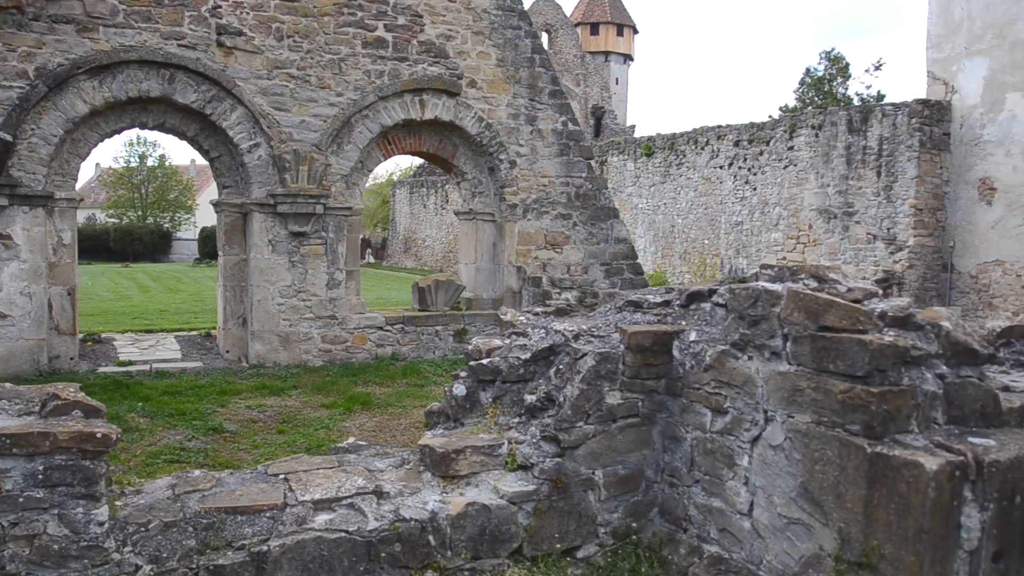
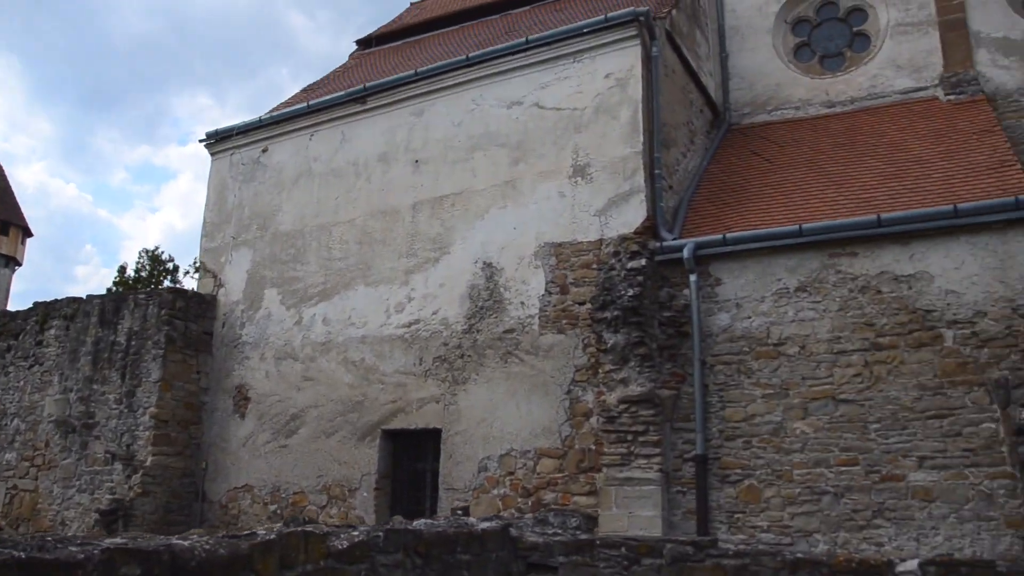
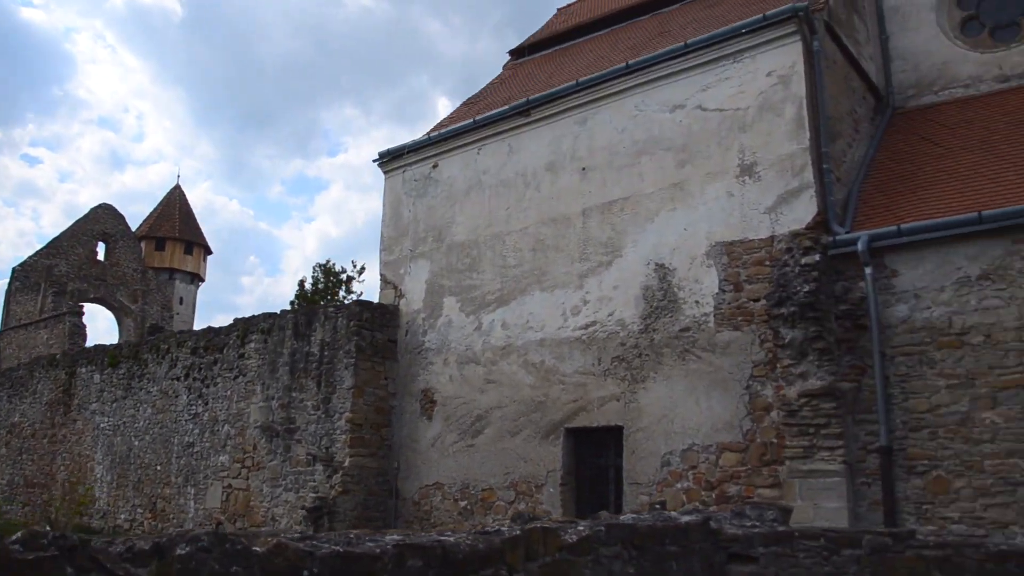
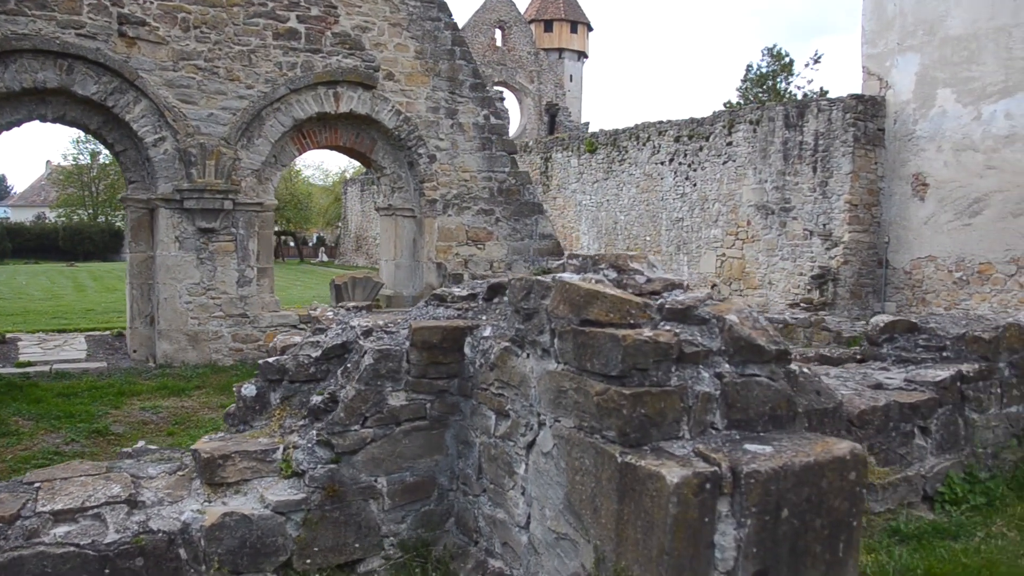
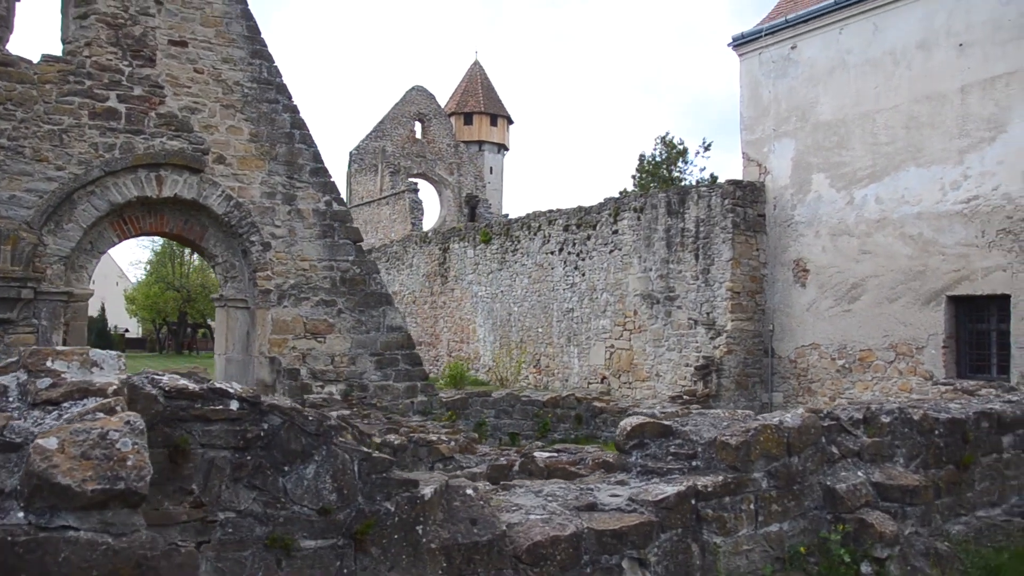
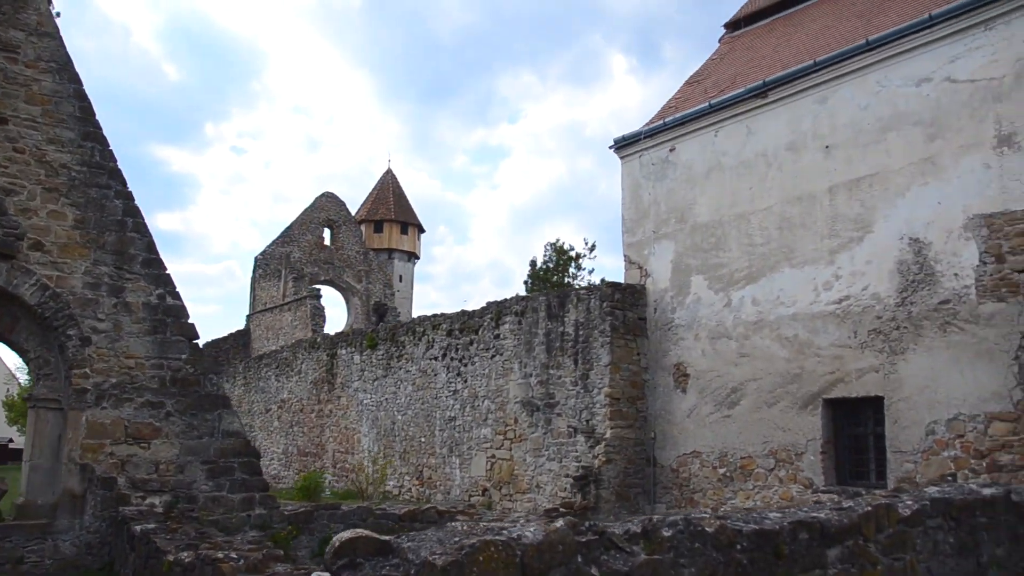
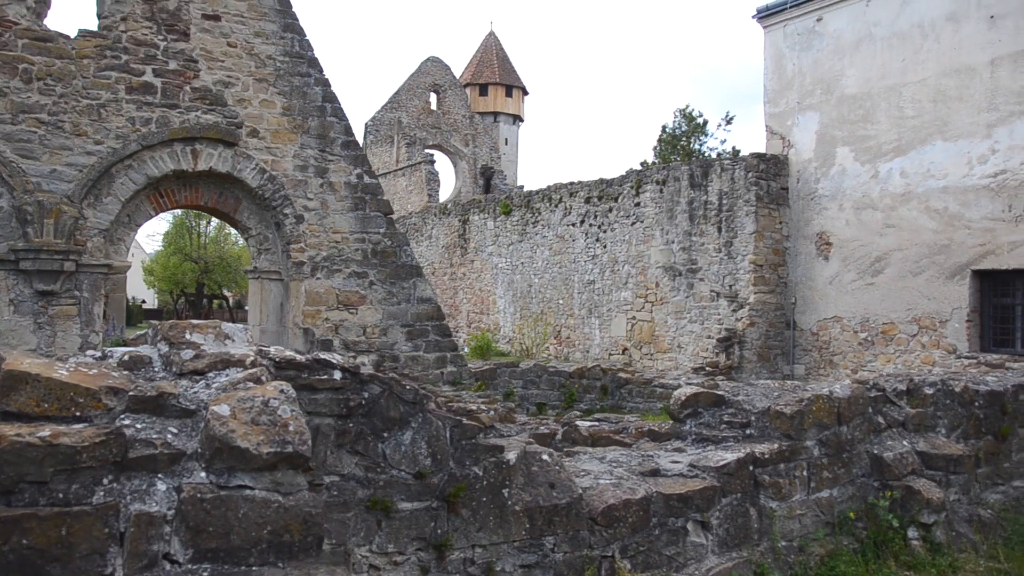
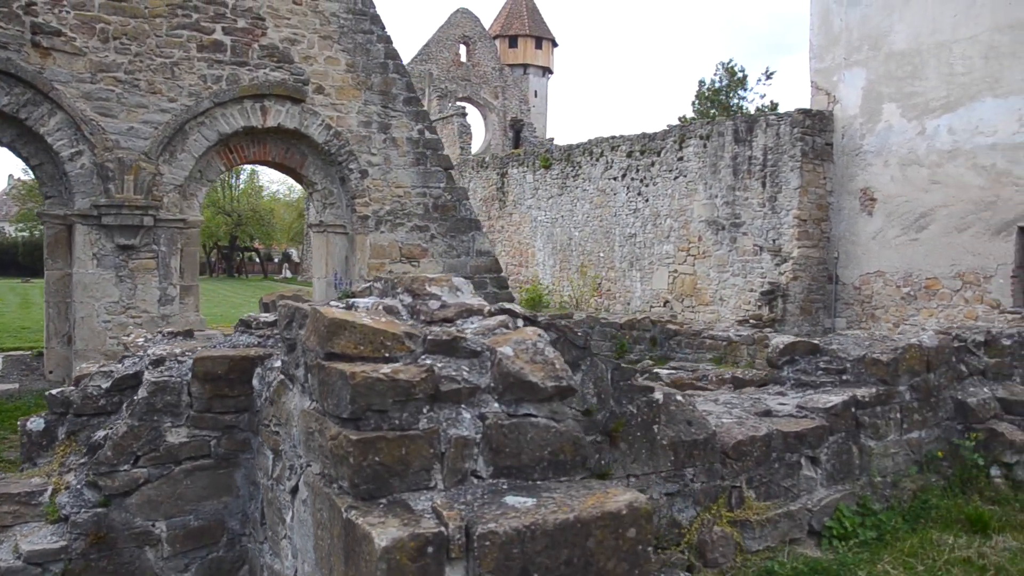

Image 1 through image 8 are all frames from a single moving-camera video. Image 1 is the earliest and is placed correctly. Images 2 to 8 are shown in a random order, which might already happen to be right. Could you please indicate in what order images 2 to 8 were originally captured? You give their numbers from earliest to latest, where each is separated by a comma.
4, 8, 7, 5, 6, 3, 2
